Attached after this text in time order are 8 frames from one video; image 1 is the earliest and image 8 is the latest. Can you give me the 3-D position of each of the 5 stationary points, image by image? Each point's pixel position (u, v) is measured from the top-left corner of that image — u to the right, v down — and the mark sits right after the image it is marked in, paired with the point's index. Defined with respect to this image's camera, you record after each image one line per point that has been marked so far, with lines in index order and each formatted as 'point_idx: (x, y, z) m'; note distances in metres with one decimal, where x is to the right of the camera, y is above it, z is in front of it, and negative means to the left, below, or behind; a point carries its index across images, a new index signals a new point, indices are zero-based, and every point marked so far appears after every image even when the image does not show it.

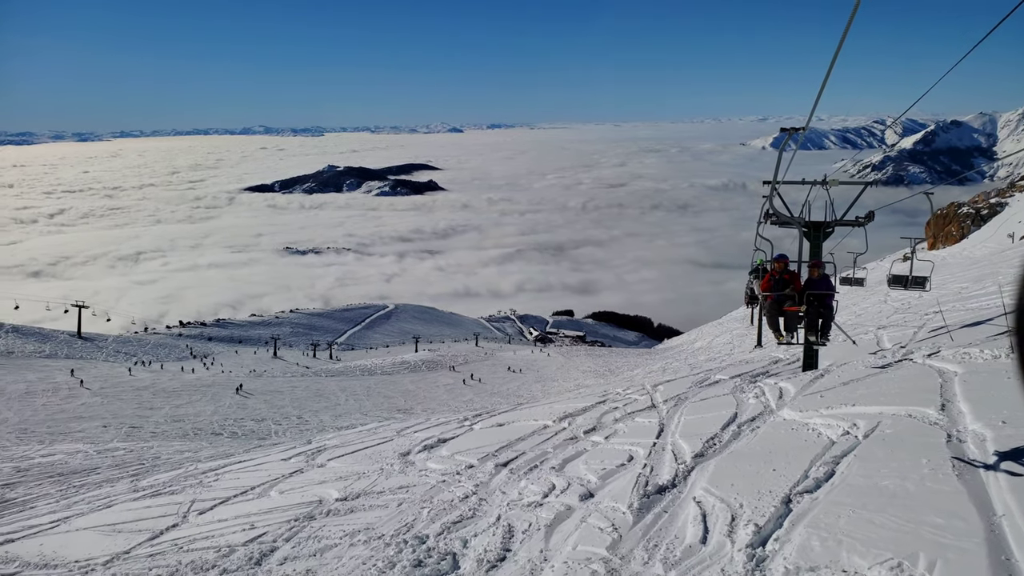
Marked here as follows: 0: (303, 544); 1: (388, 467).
0: (-1.1, -1.4, +4.5) m
1: (-1.1, -1.5, +6.8) m
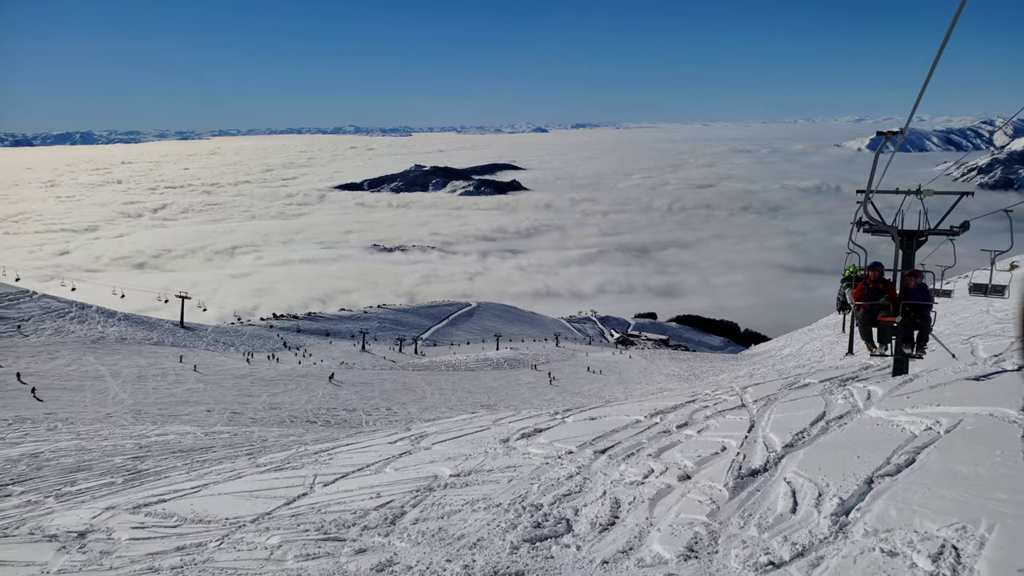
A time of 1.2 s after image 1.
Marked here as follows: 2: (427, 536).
0: (-0.5, -1.4, +5.1) m
1: (-0.2, -1.5, +7.4) m
2: (-0.4, -1.5, +4.9) m
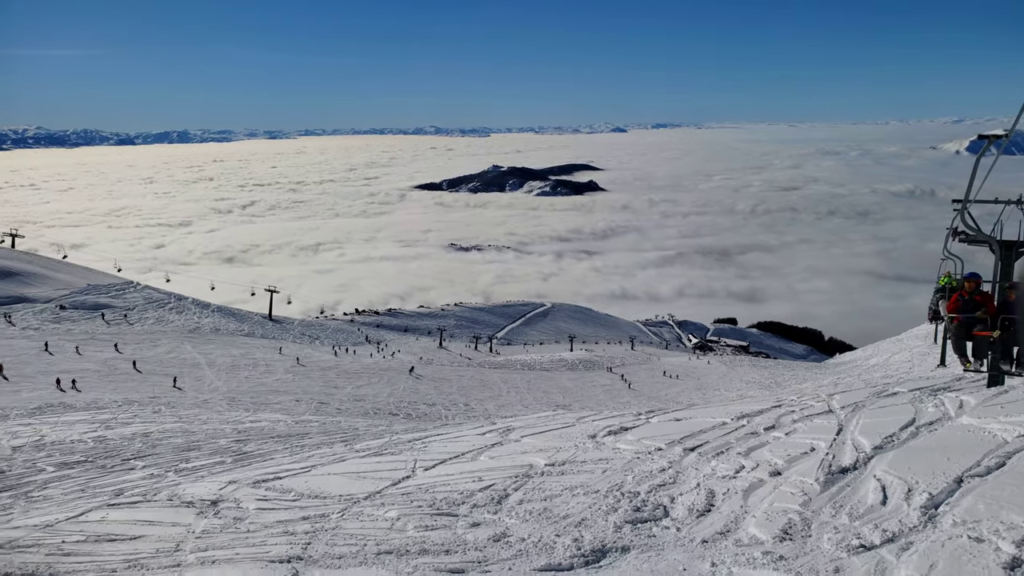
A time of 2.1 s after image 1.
0: (+0.2, -1.4, +5.5) m
1: (+0.7, -1.5, +7.8) m
2: (+0.2, -1.5, +5.3) m
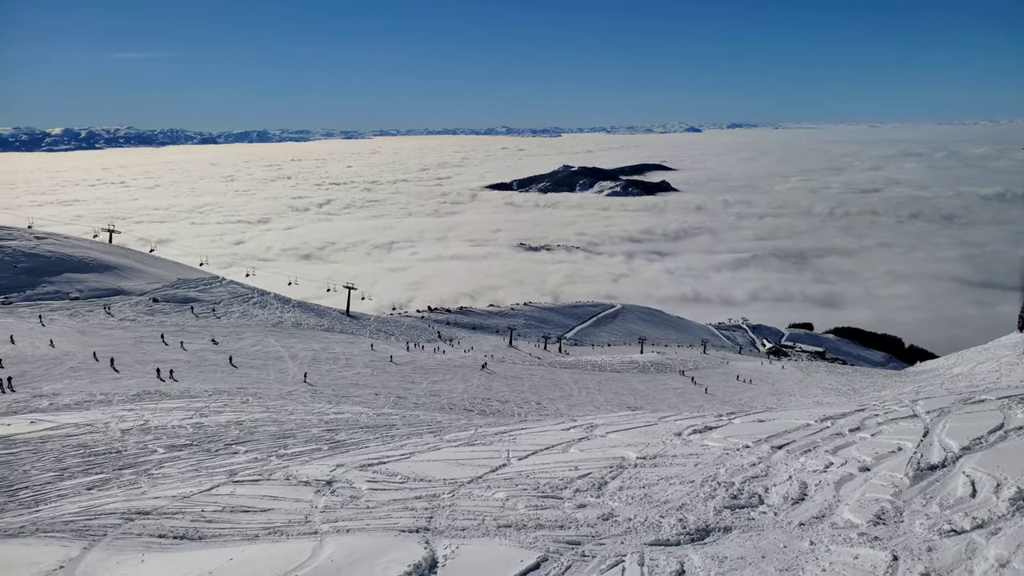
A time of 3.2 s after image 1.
0: (+0.9, -1.5, +5.9) m
1: (+1.6, -1.6, +8.1) m
2: (+0.9, -1.5, +5.7) m
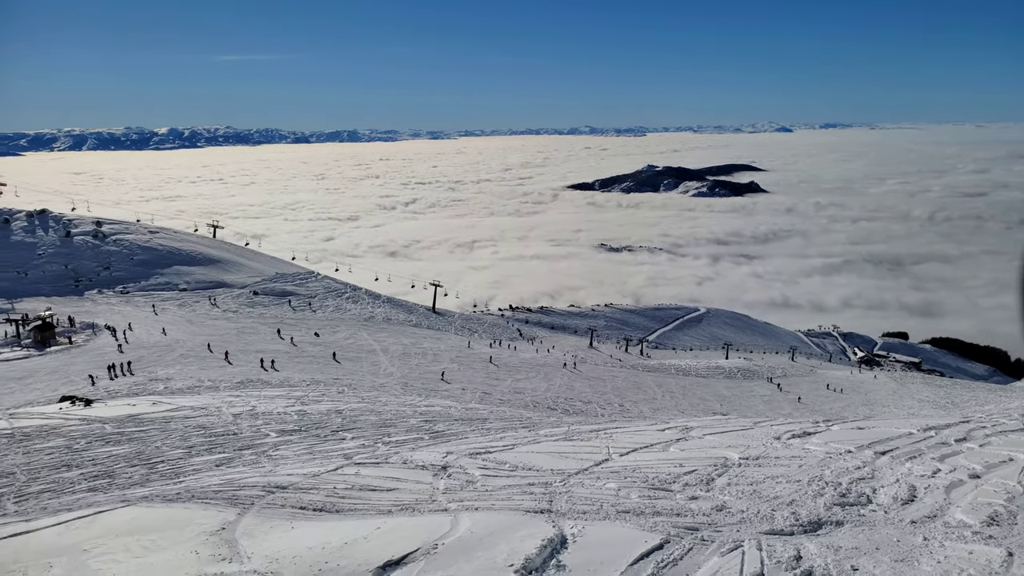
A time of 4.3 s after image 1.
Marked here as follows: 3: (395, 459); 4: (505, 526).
0: (+1.8, -1.5, +6.2) m
1: (+2.7, -1.6, +8.3) m
2: (+1.8, -1.6, +5.9) m
3: (-1.4, -2.0, +9.1) m
4: (0.0, -1.6, +5.3) m
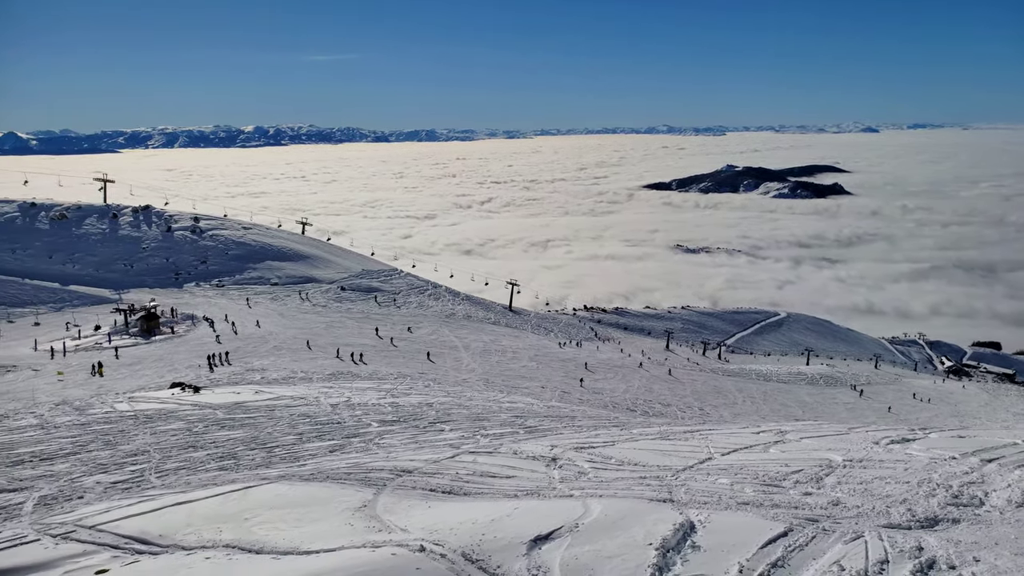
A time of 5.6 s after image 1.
0: (+2.7, -1.6, +6.5) m
1: (+3.9, -1.7, +8.5) m
2: (+2.7, -1.6, +6.2) m
3: (-0.1, -2.0, +9.7) m
4: (+0.9, -1.7, +5.8) m
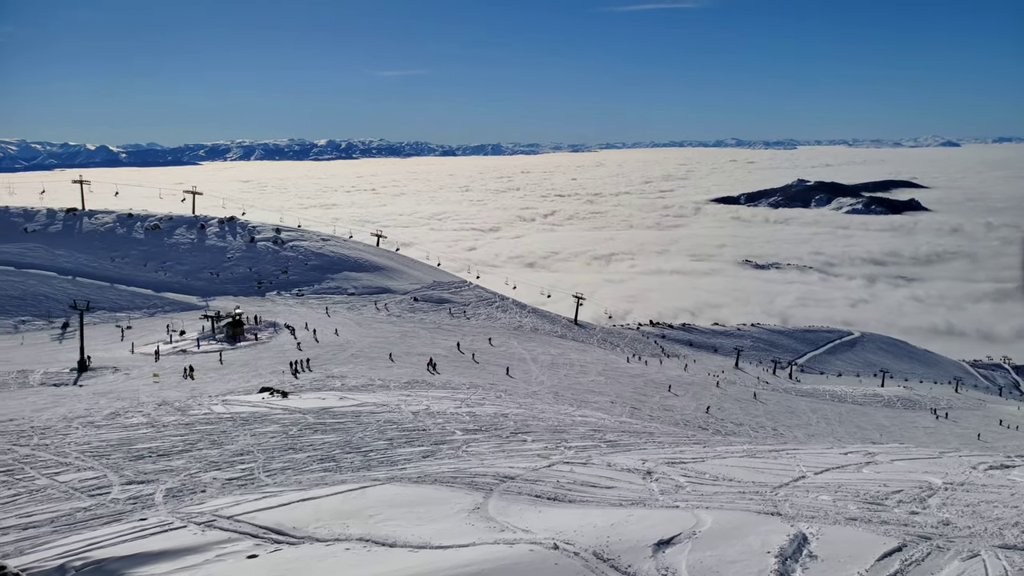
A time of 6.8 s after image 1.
0: (+3.7, -1.8, +6.6) m
1: (+5.0, -2.0, +8.5) m
2: (+3.6, -1.8, +6.4) m
3: (+1.1, -2.2, +10.0) m
4: (+1.8, -1.8, +6.1) m
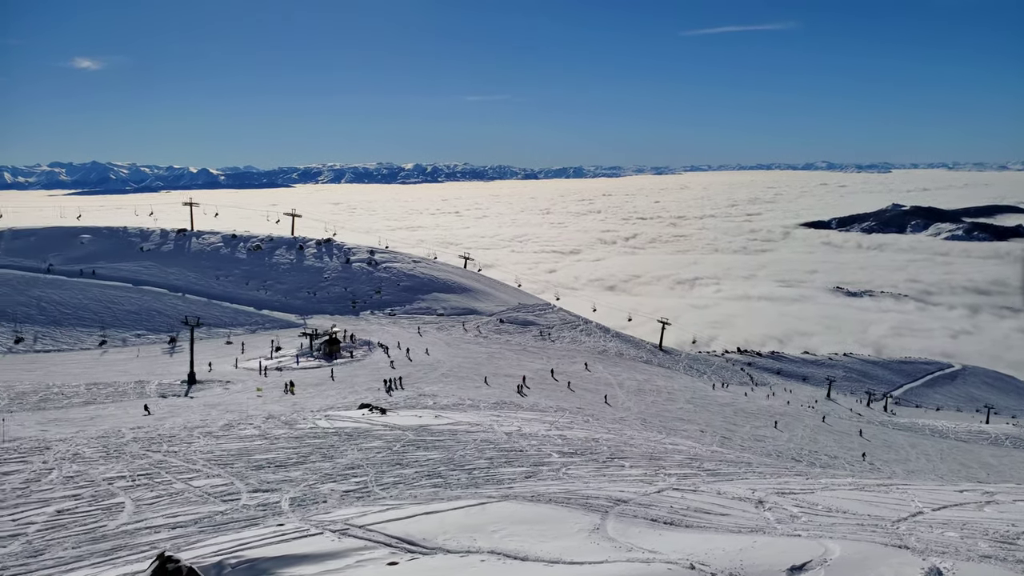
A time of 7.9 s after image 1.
0: (+4.7, -2.1, +6.5) m
1: (+6.2, -2.4, +8.3) m
2: (+4.6, -2.2, +6.2) m
3: (+2.5, -2.6, +10.1) m
4: (+2.8, -2.1, +6.1) m
